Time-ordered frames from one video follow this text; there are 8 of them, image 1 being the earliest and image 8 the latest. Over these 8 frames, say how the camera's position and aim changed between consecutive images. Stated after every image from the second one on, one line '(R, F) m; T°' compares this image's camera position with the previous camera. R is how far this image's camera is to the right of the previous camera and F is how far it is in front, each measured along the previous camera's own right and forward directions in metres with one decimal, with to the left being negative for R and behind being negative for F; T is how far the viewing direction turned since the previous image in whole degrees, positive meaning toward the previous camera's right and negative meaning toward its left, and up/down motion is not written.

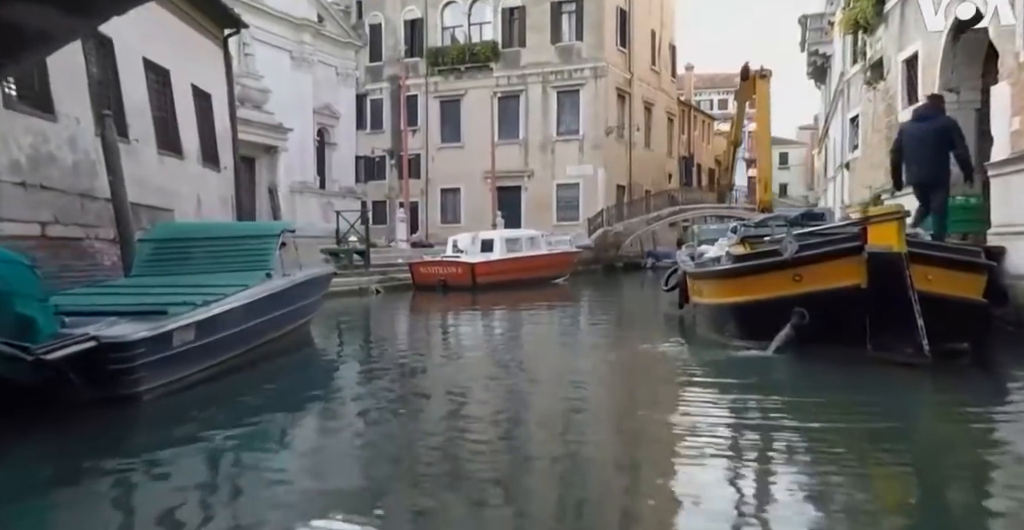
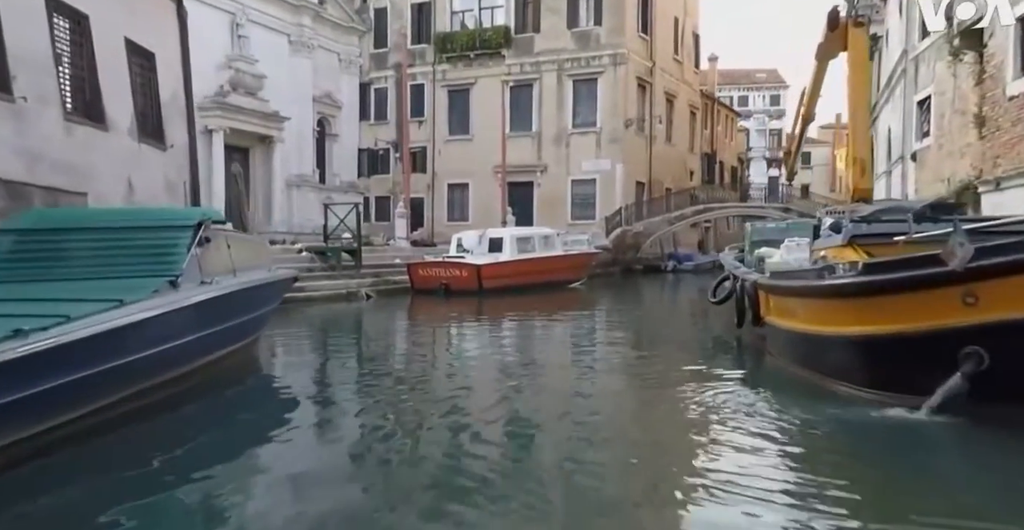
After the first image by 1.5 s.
(0.0, +2.0) m; -1°
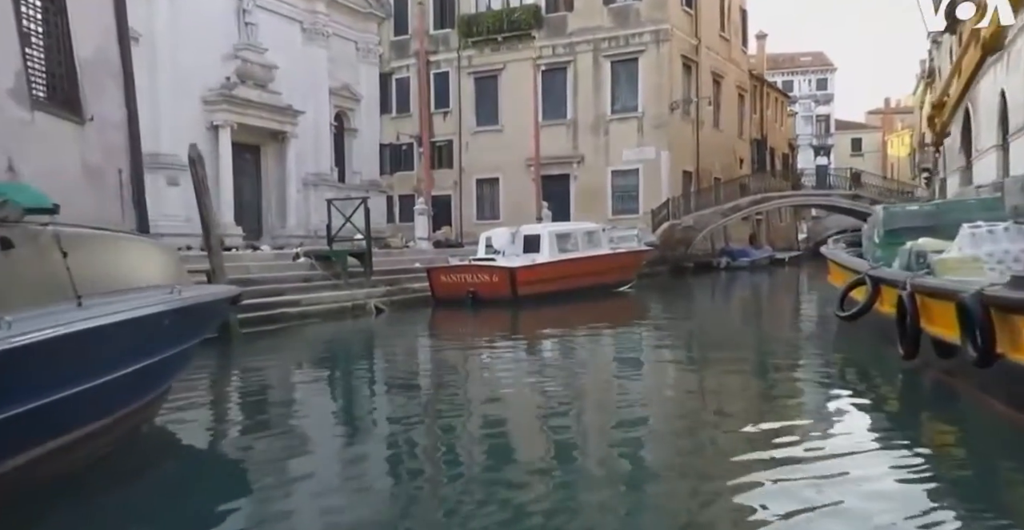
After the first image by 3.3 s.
(-0.1, +2.4) m; -2°
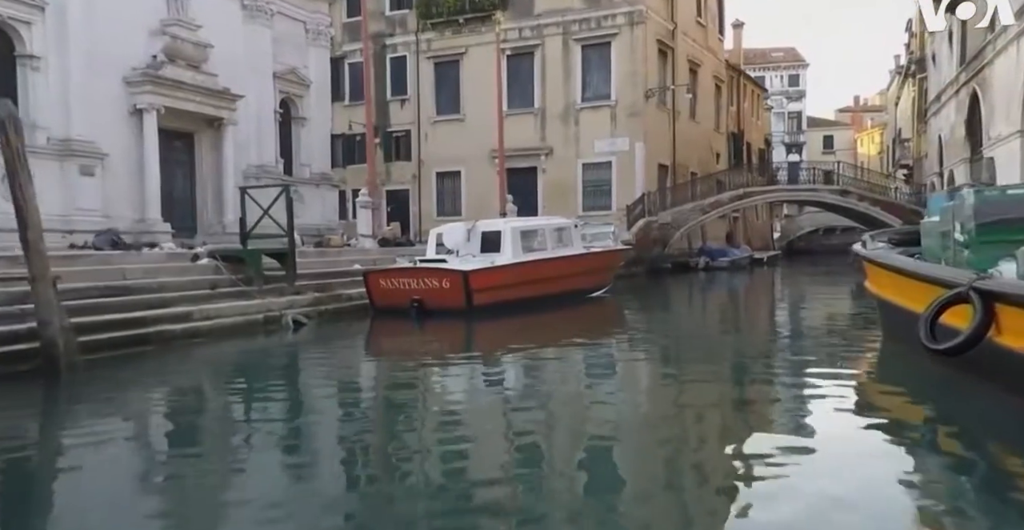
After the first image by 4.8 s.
(+0.1, +2.1) m; +2°
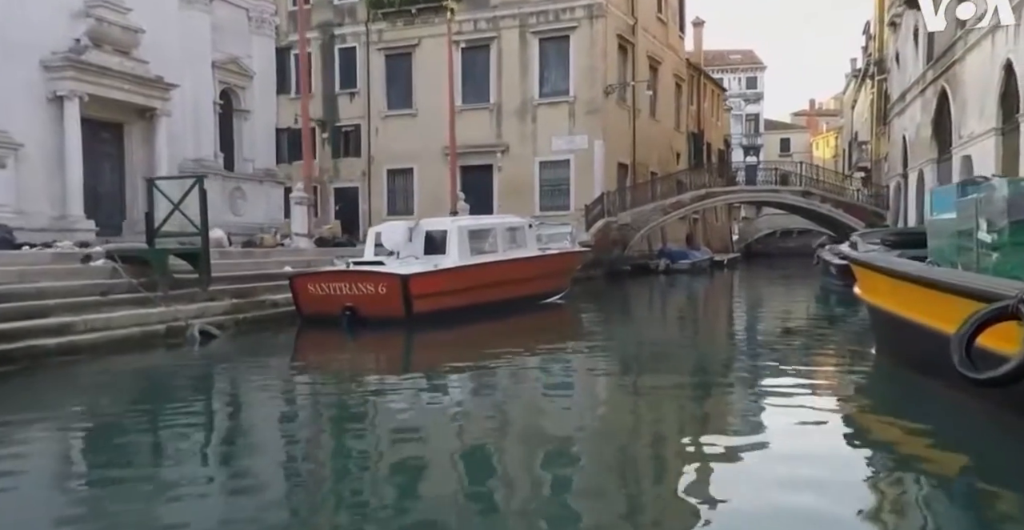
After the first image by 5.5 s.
(+0.1, +1.1) m; +3°
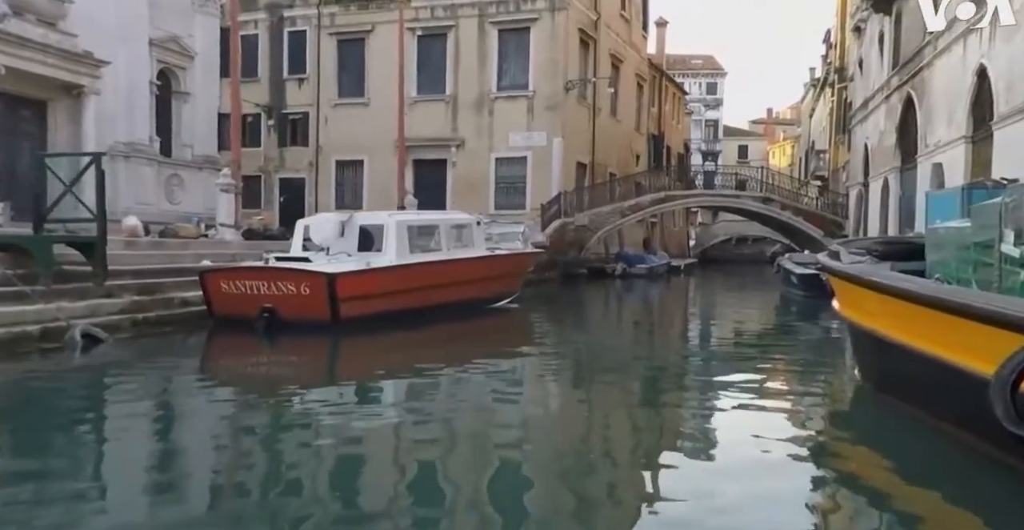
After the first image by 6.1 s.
(+0.1, +0.9) m; +3°
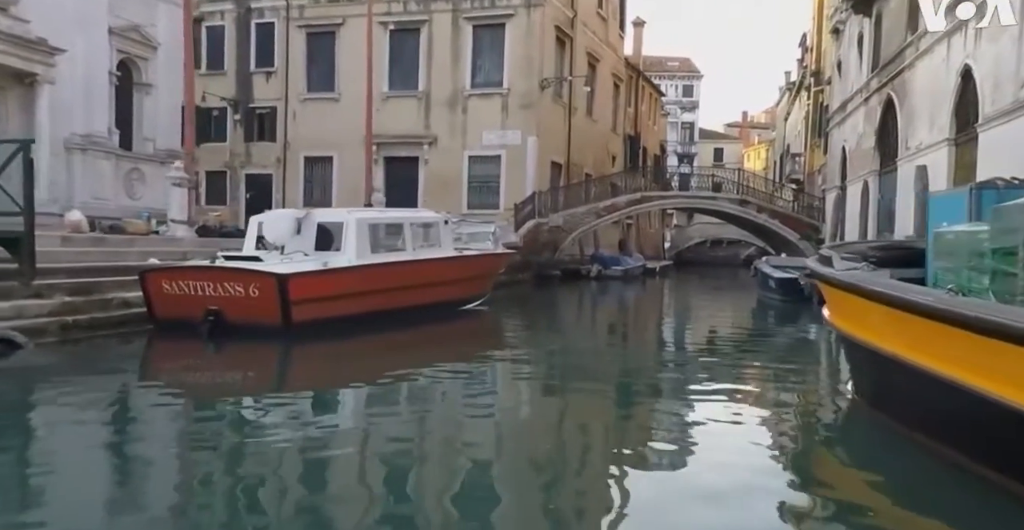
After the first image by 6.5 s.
(+0.1, +0.5) m; +2°
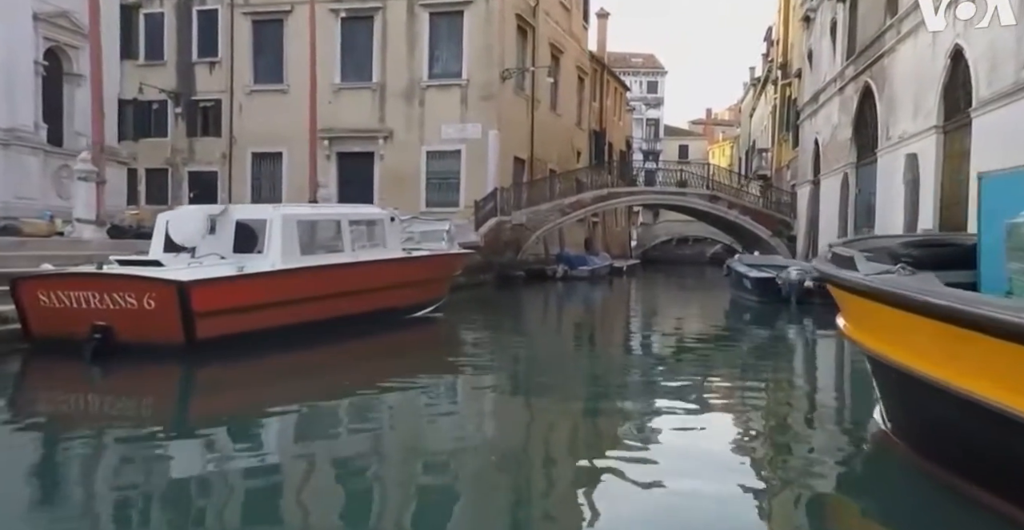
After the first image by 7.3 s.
(+0.1, +1.2) m; +2°
